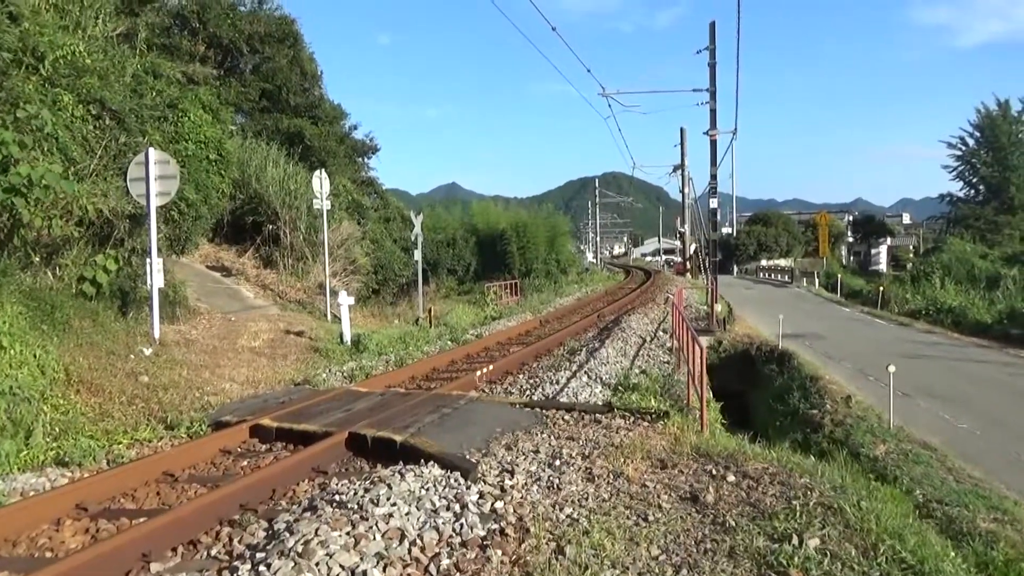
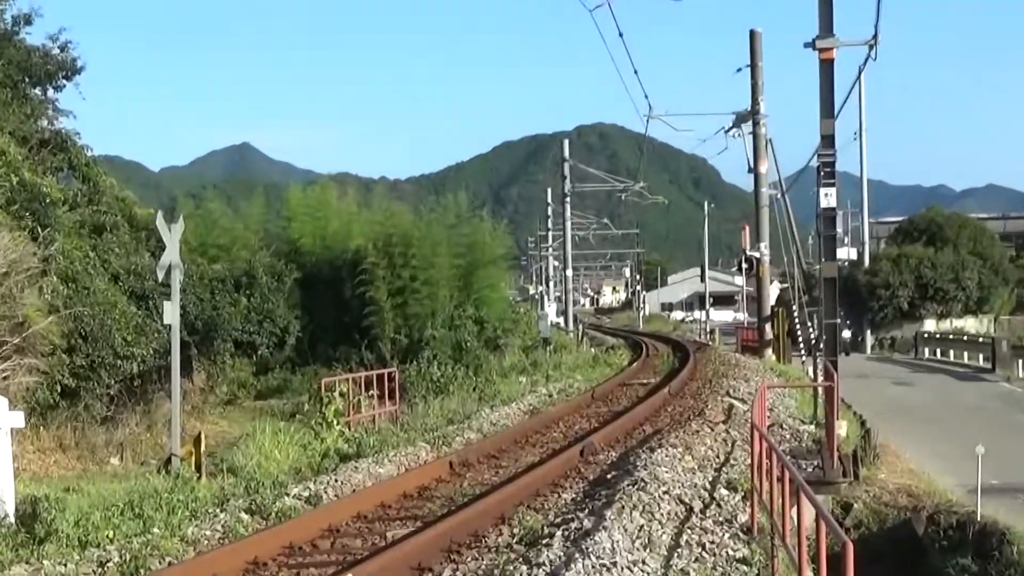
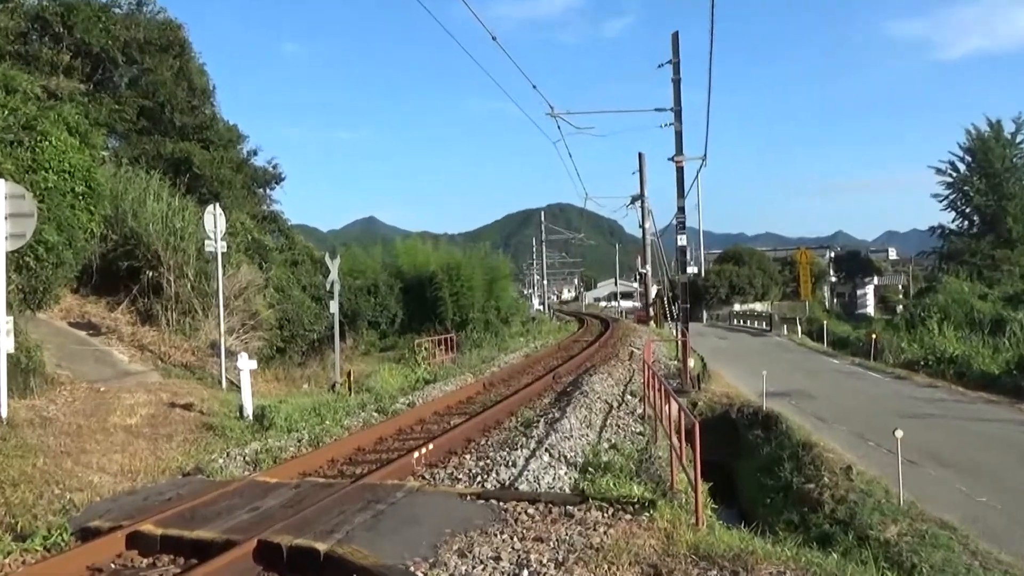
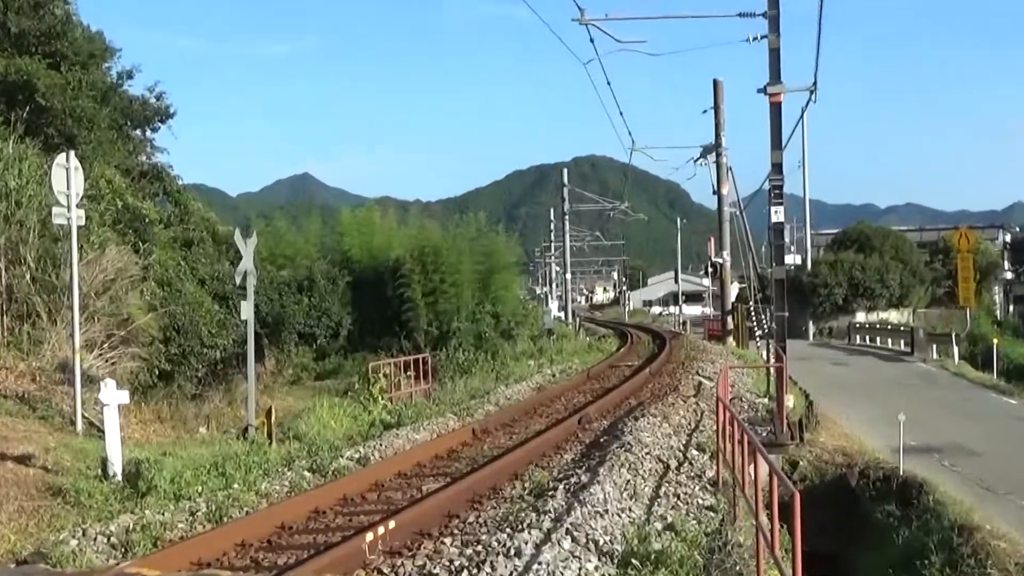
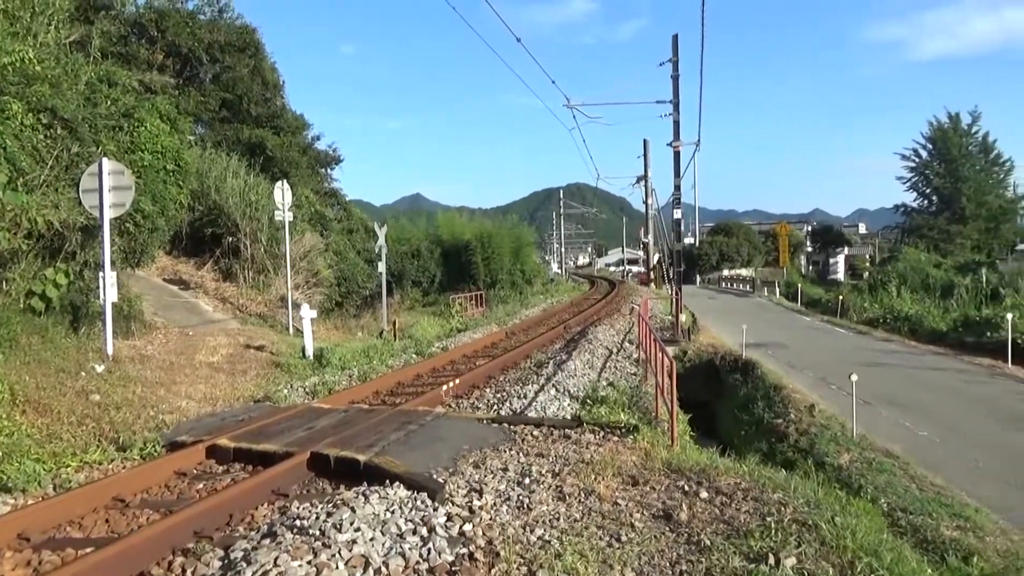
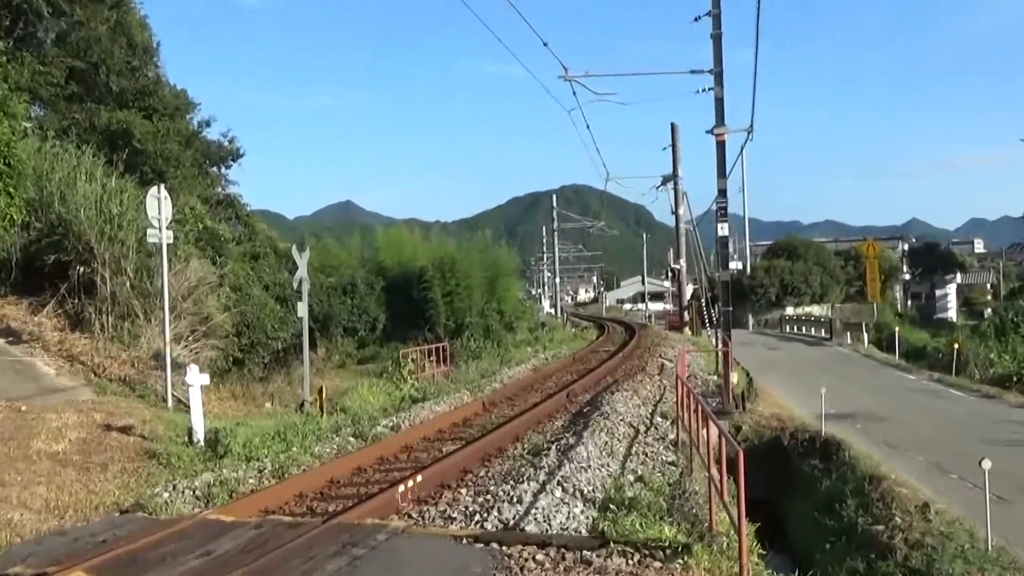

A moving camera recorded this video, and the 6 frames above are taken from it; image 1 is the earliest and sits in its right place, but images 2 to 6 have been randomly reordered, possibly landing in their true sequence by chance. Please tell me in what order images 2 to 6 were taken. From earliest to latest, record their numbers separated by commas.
5, 3, 6, 4, 2
